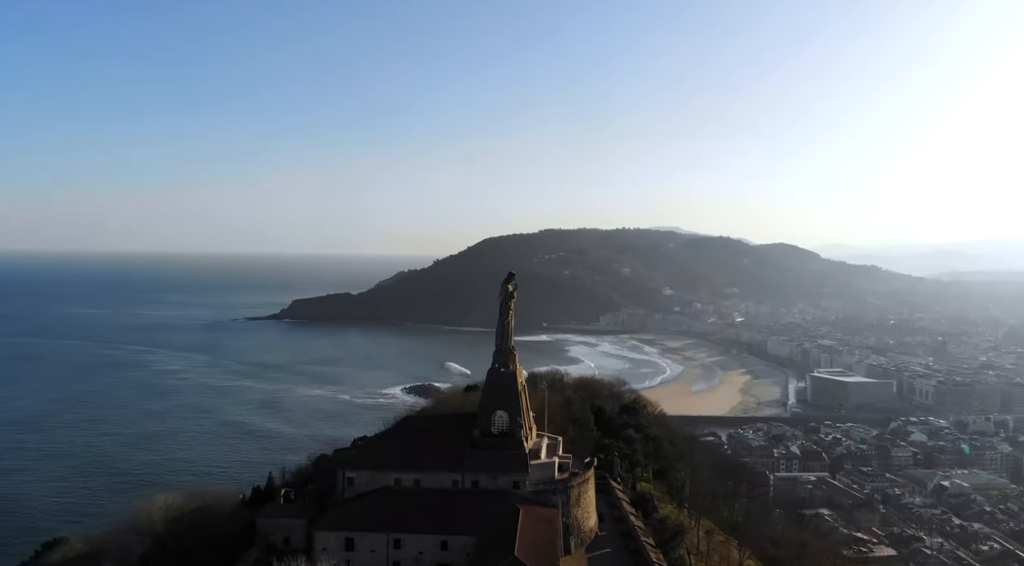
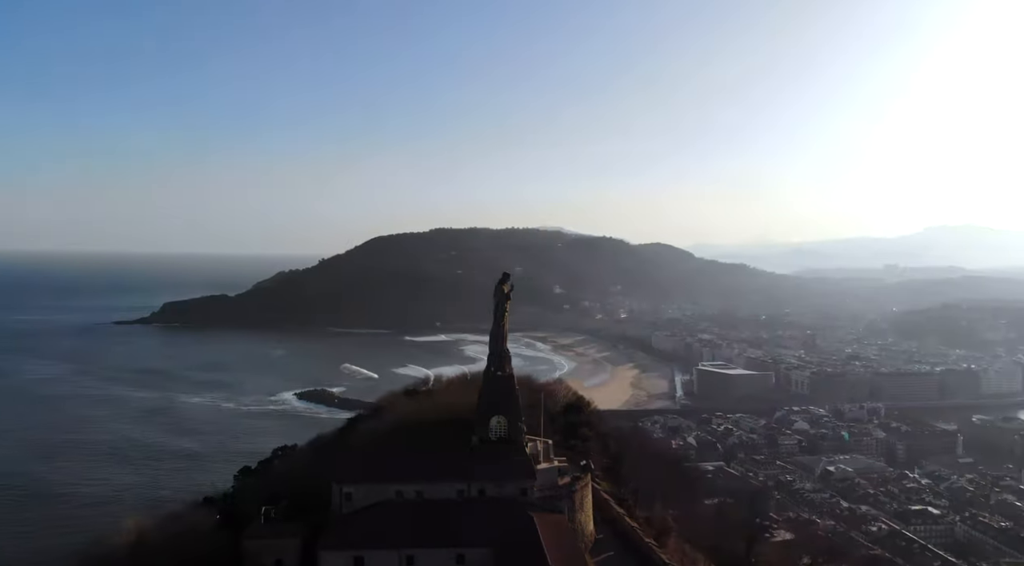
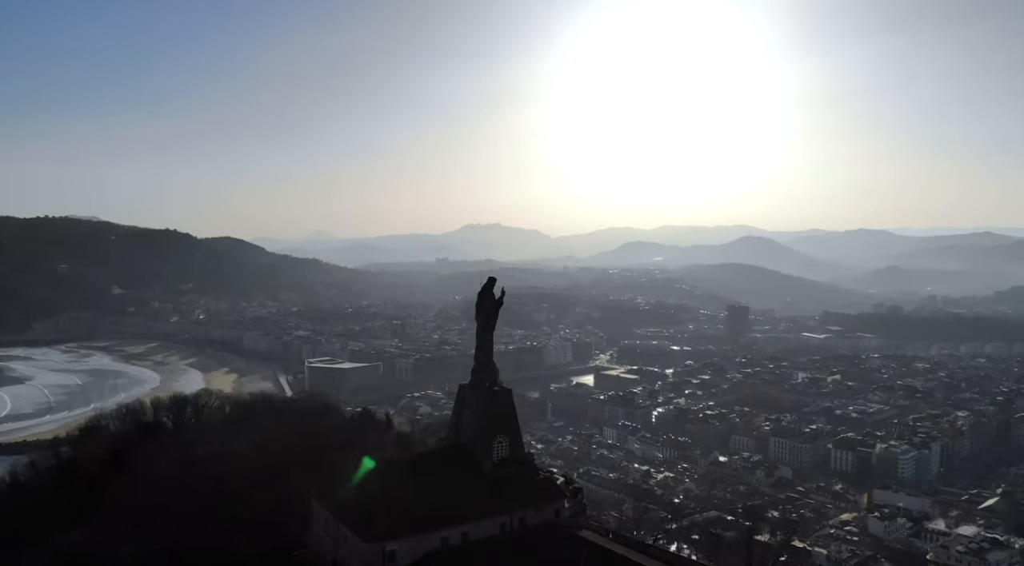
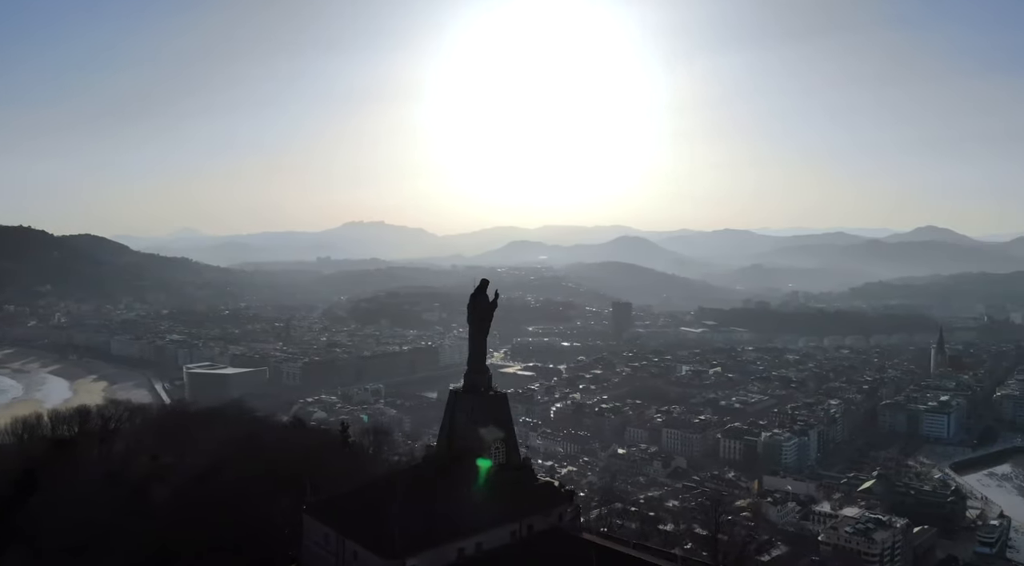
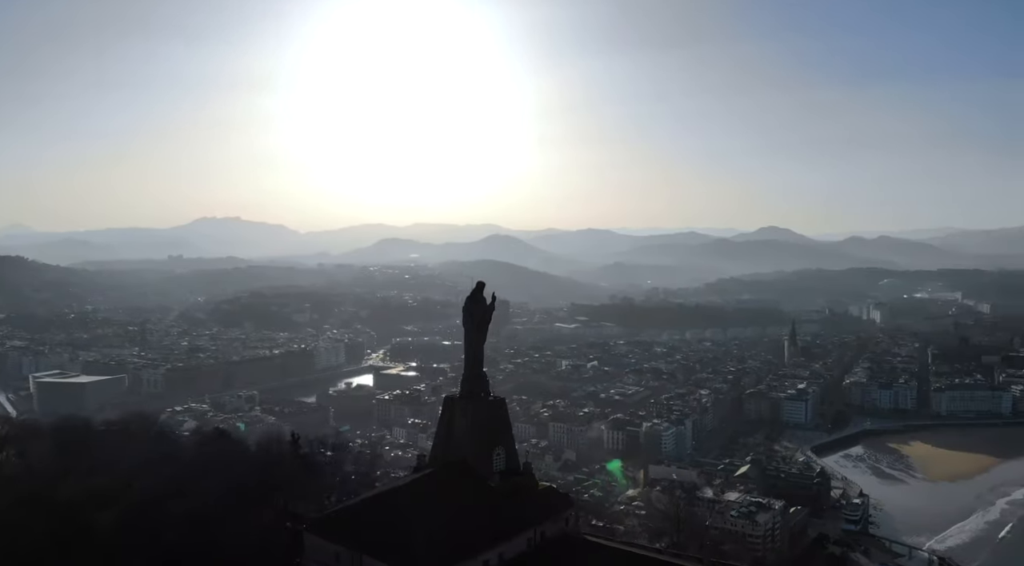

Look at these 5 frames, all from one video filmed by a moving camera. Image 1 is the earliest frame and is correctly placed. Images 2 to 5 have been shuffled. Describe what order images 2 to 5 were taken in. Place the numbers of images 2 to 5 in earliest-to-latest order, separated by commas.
2, 3, 4, 5
